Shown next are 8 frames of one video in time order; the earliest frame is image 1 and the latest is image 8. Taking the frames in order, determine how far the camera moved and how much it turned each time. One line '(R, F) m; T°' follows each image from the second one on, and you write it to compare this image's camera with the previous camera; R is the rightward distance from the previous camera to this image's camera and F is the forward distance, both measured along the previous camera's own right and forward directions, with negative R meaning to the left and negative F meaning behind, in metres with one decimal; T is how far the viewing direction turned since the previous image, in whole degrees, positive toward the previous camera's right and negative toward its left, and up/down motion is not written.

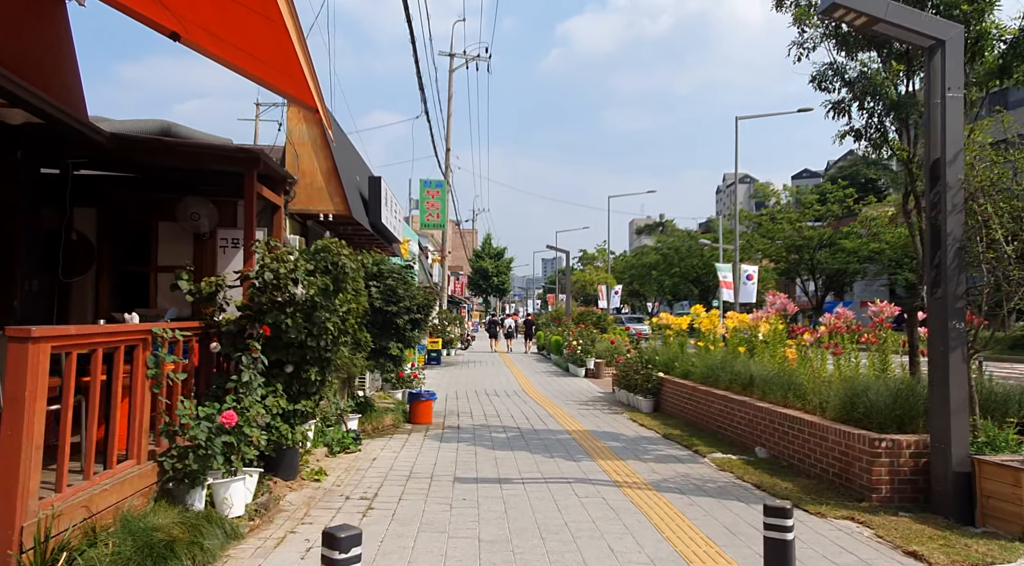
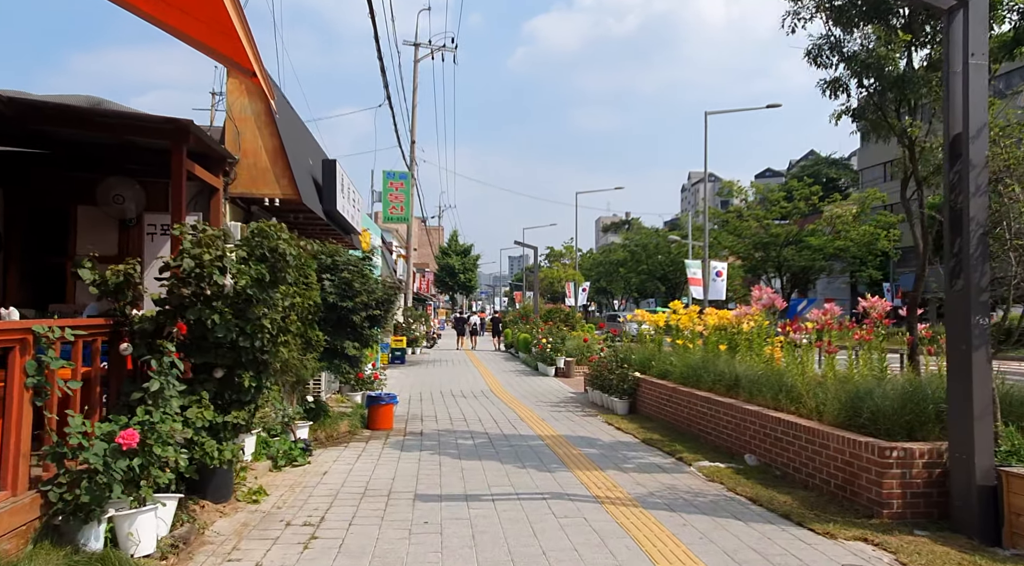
(0.0, +0.9) m; +2°
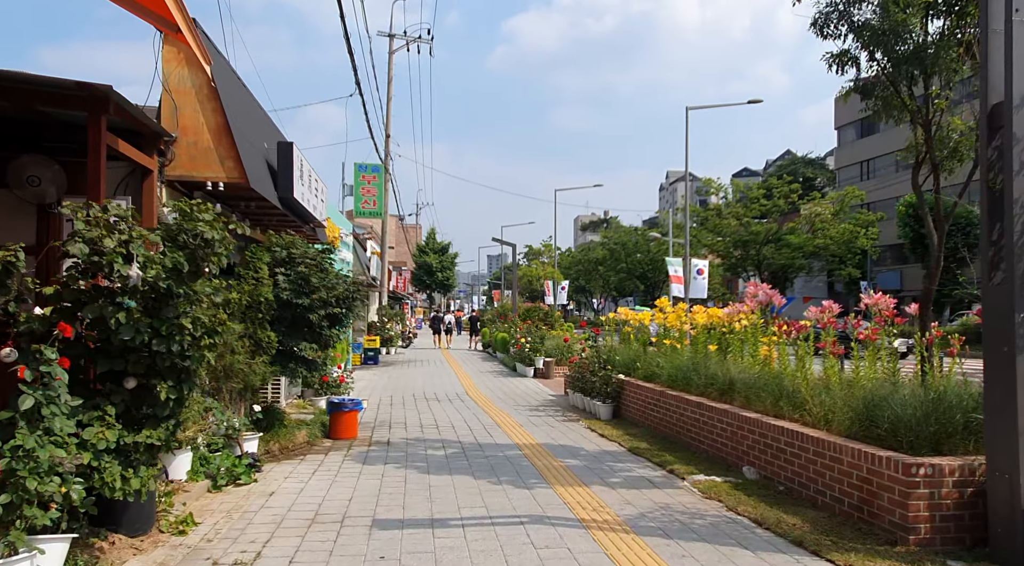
(0.0, +0.9) m; +2°
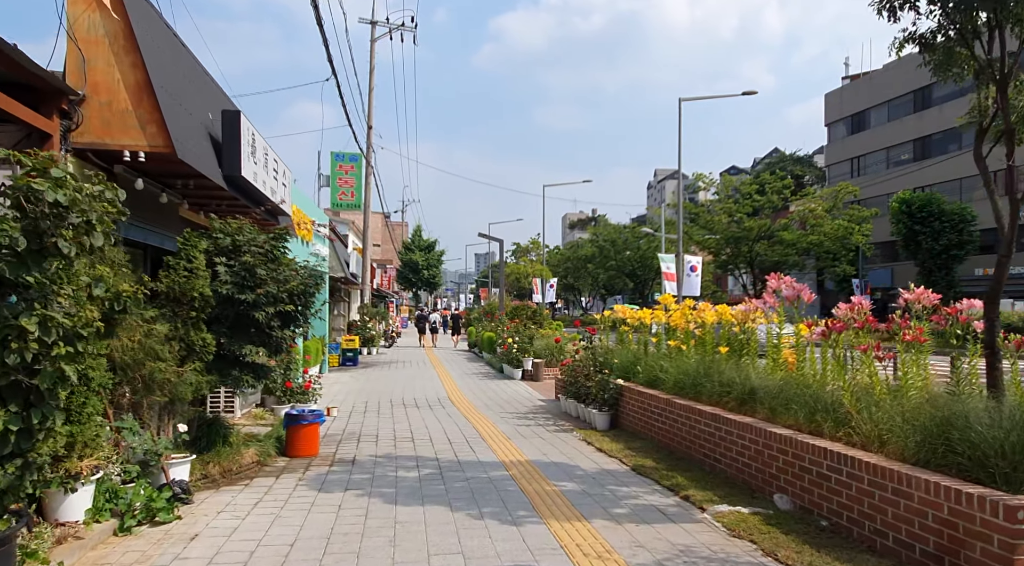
(0.0, +1.3) m; +1°
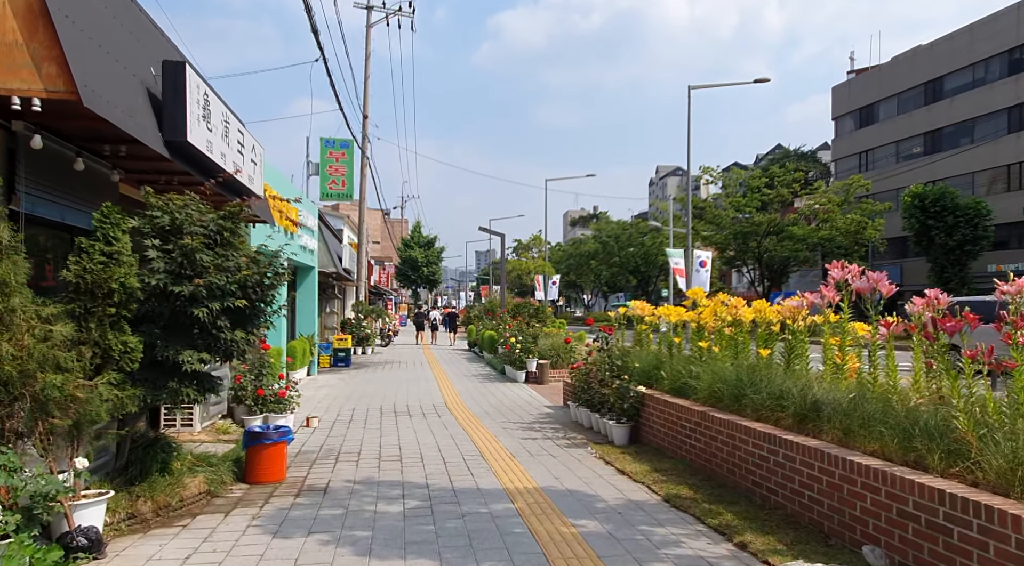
(0.0, +1.5) m; 0°
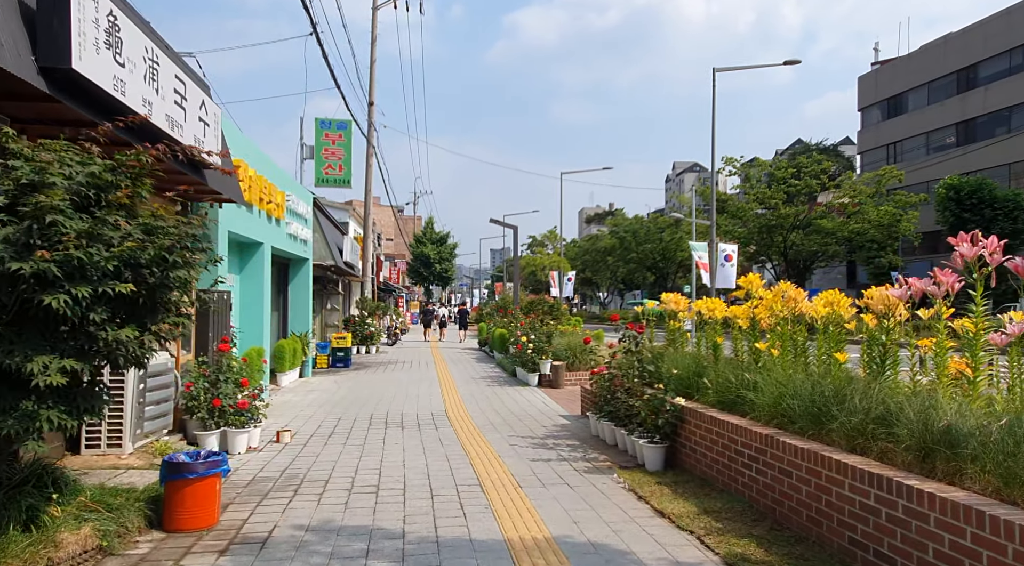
(+0.1, +1.8) m; -1°
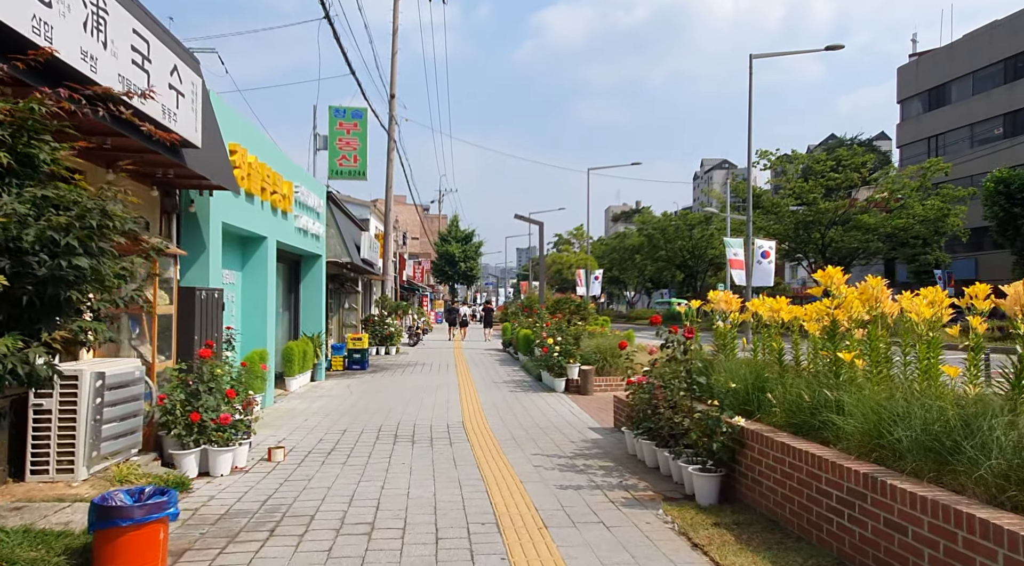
(0.0, +1.3) m; -2°
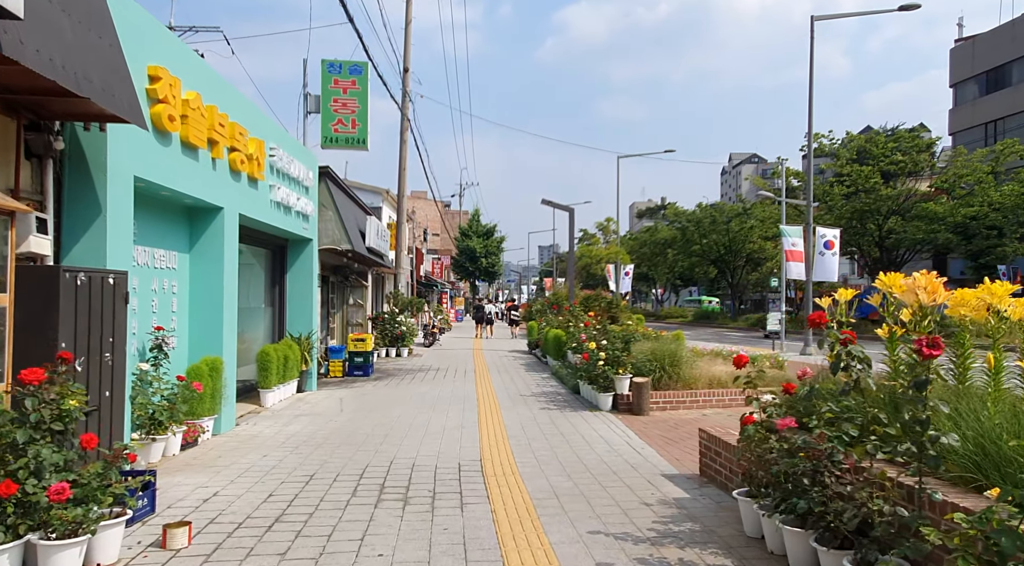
(-0.2, +3.3) m; -2°
